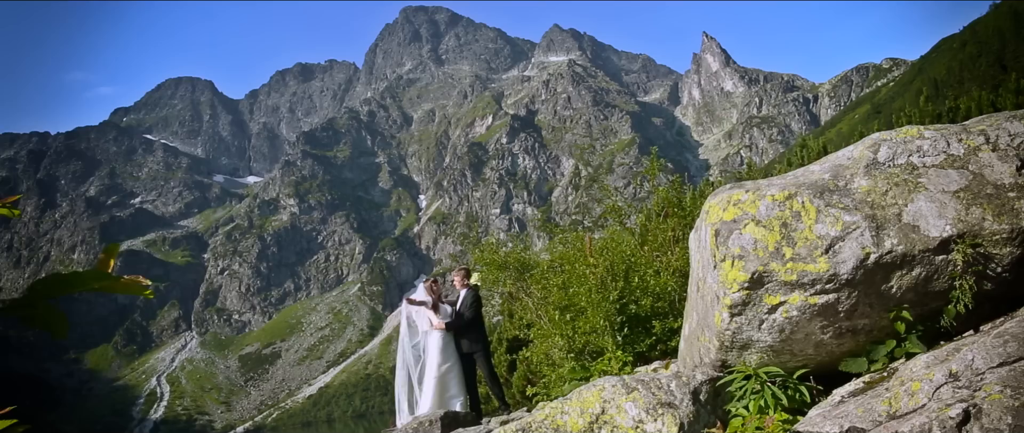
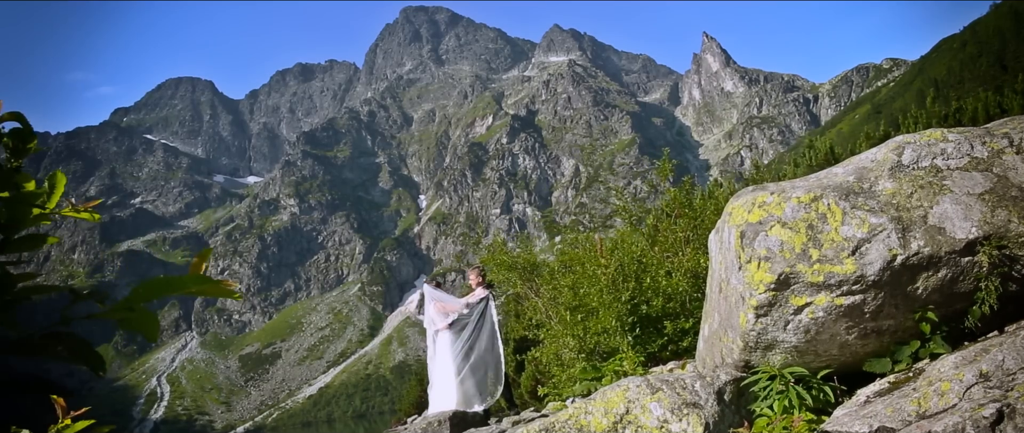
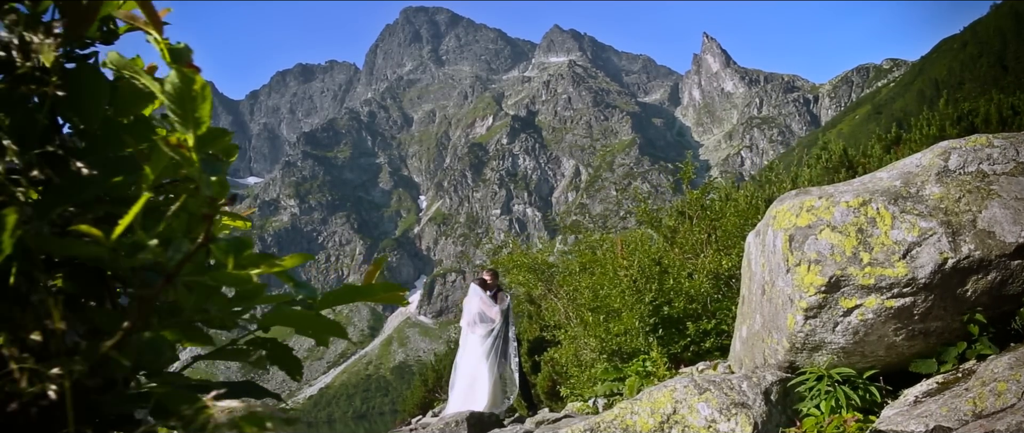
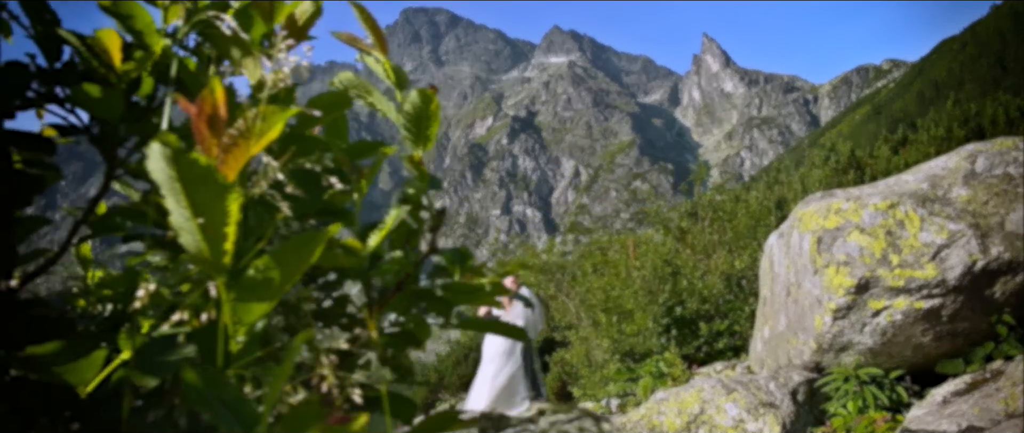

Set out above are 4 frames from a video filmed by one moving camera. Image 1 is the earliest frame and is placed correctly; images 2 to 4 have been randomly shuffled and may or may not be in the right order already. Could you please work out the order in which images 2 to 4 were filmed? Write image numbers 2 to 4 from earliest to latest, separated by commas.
2, 3, 4
